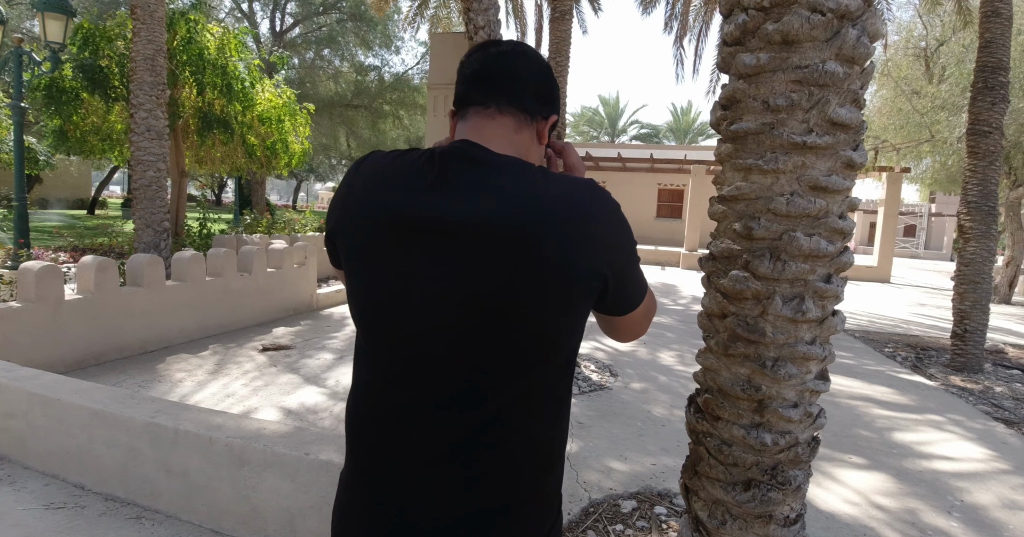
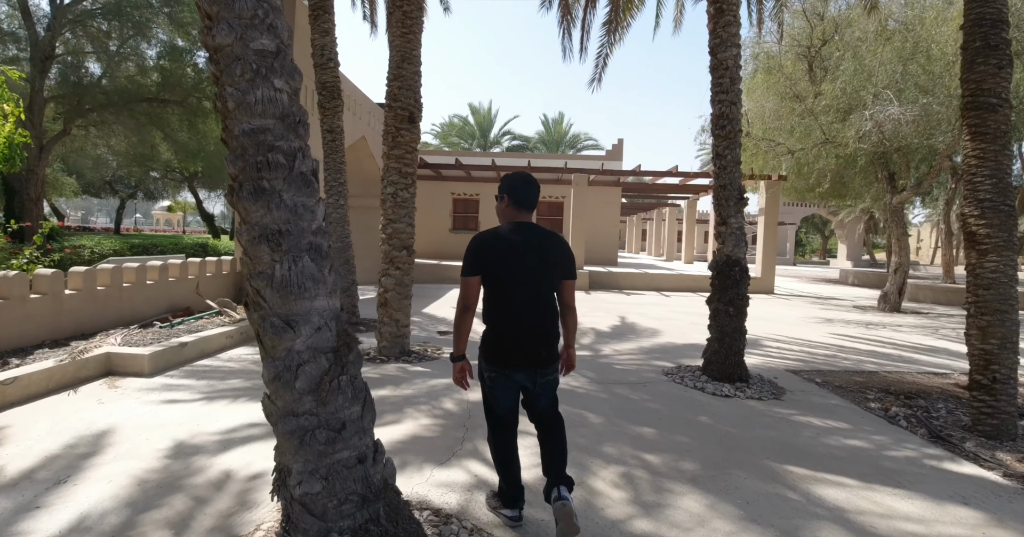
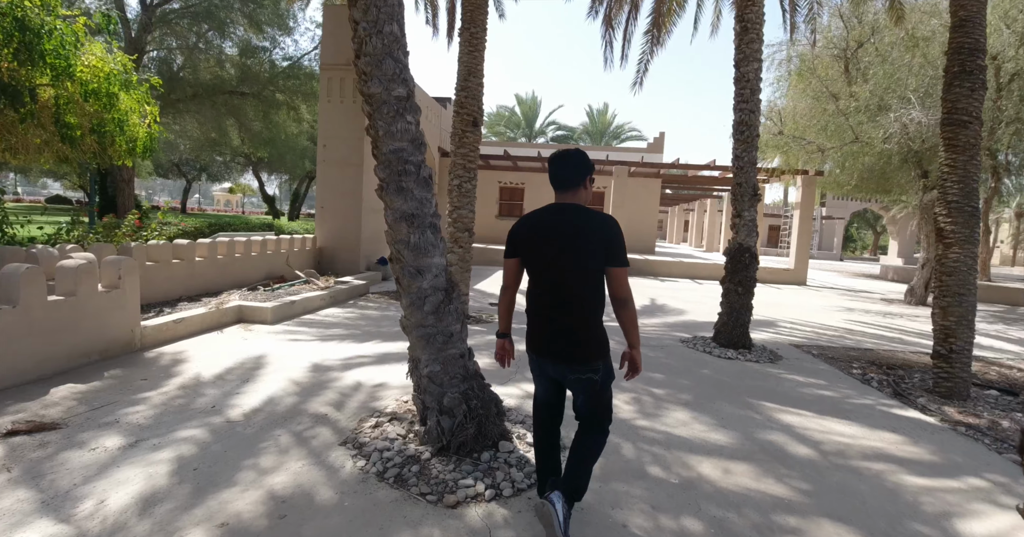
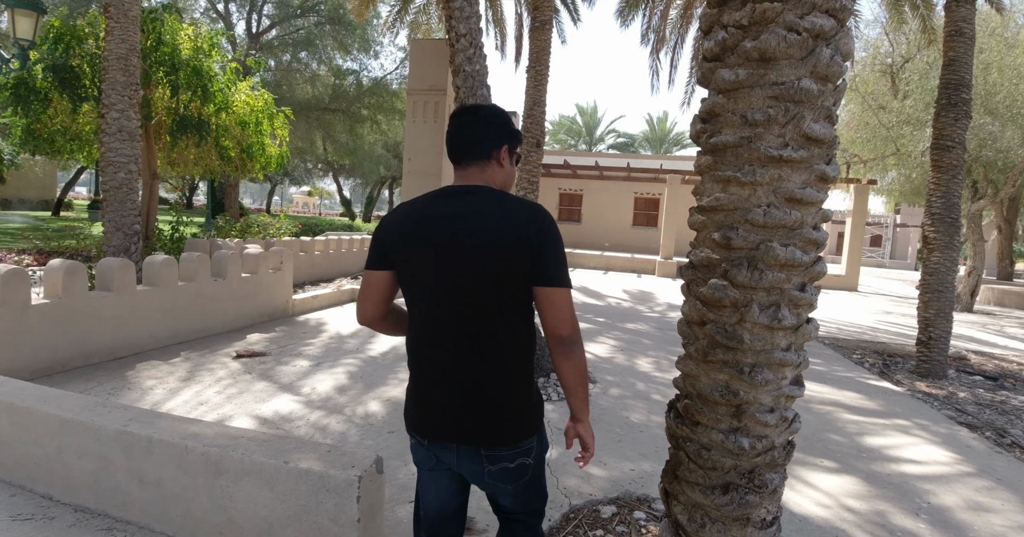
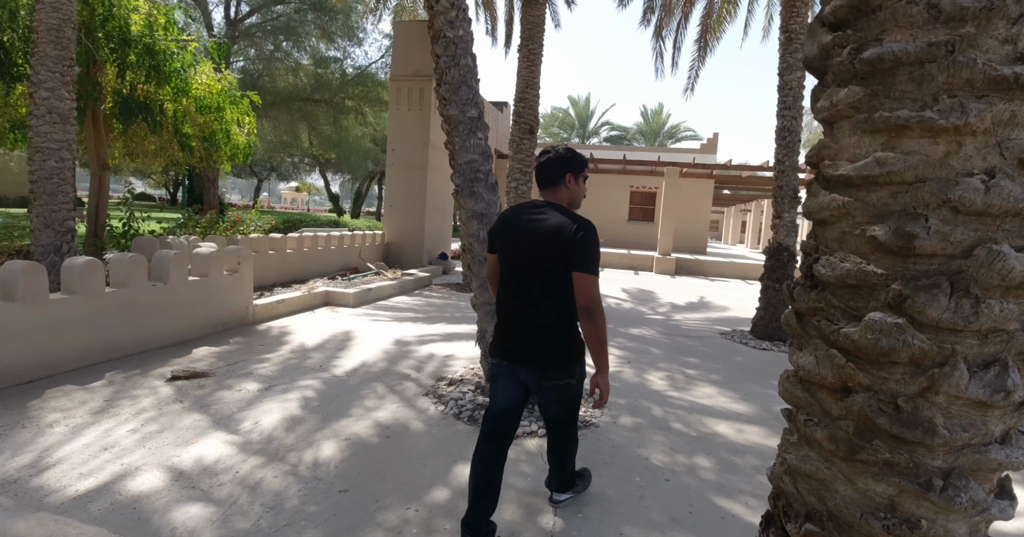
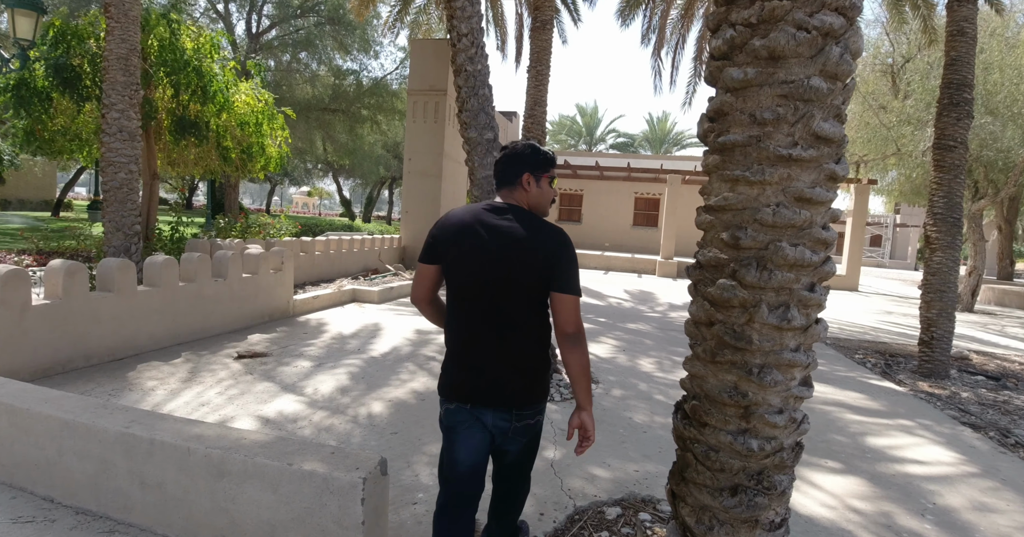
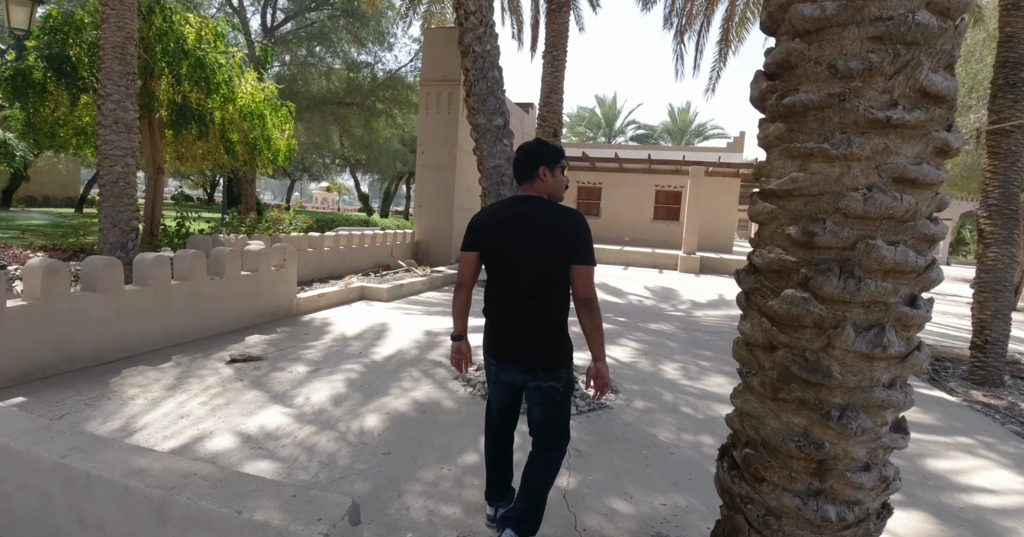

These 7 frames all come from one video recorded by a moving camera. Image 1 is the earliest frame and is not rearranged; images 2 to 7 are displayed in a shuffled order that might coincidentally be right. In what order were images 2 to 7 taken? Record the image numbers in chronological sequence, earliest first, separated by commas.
4, 6, 7, 5, 3, 2
